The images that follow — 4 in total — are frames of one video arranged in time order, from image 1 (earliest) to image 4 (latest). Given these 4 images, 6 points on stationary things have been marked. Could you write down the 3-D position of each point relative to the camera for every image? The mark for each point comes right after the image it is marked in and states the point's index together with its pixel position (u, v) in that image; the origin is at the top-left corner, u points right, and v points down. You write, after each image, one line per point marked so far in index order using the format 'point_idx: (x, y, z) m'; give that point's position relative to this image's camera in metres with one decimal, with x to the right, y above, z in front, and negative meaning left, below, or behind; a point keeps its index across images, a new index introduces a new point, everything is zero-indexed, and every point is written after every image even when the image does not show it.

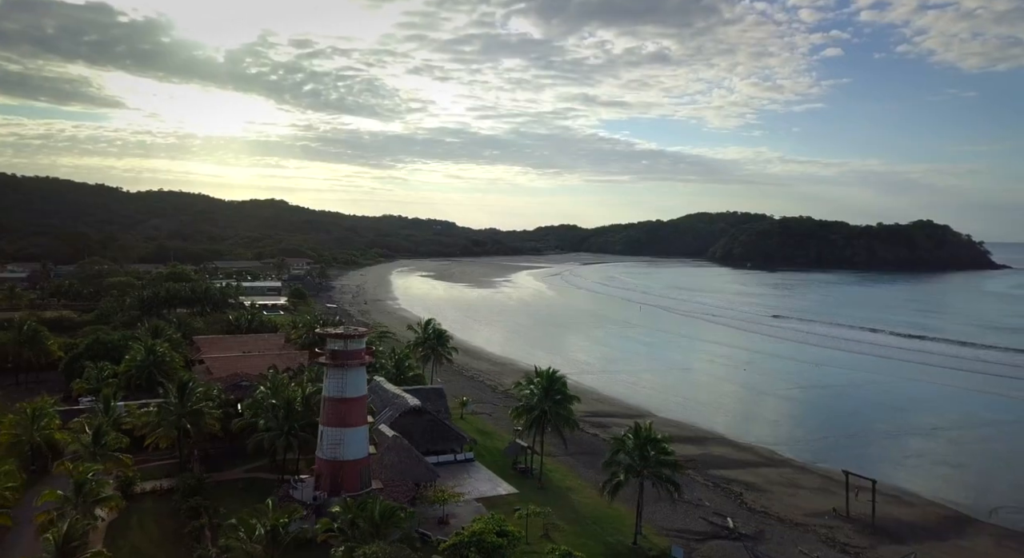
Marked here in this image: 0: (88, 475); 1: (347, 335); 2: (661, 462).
0: (-10.9, -5.1, +17.8) m
1: (-4.8, -1.6, +20.0) m
2: (+4.1, -5.1, +19.2) m
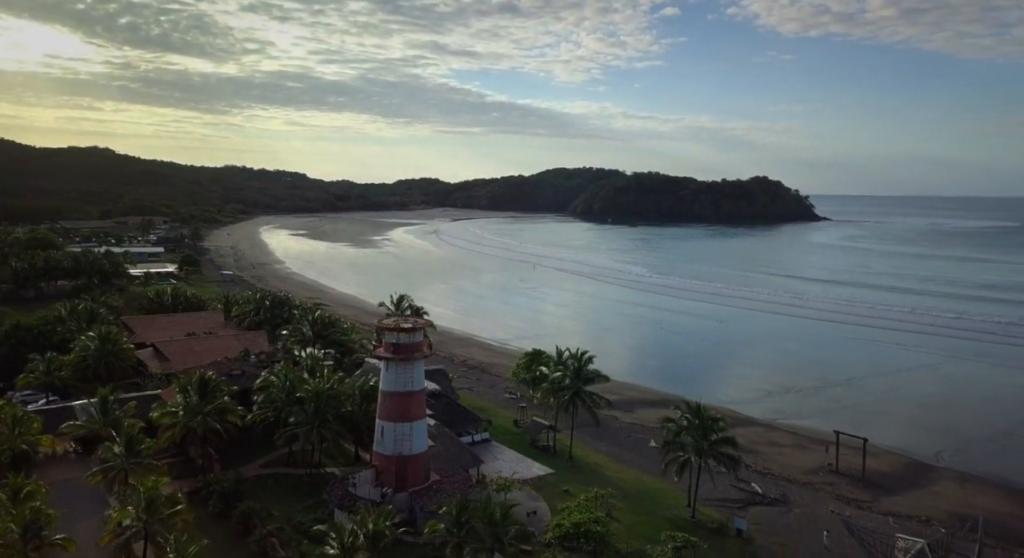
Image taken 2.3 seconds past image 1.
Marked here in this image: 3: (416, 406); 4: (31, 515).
0: (-8.5, -5.1, +16.5) m
1: (-2.9, -1.4, +19.4) m
2: (+6.0, -4.7, +20.2) m
3: (-2.7, -3.6, +19.7) m
4: (-10.4, -5.1, +15.0) m
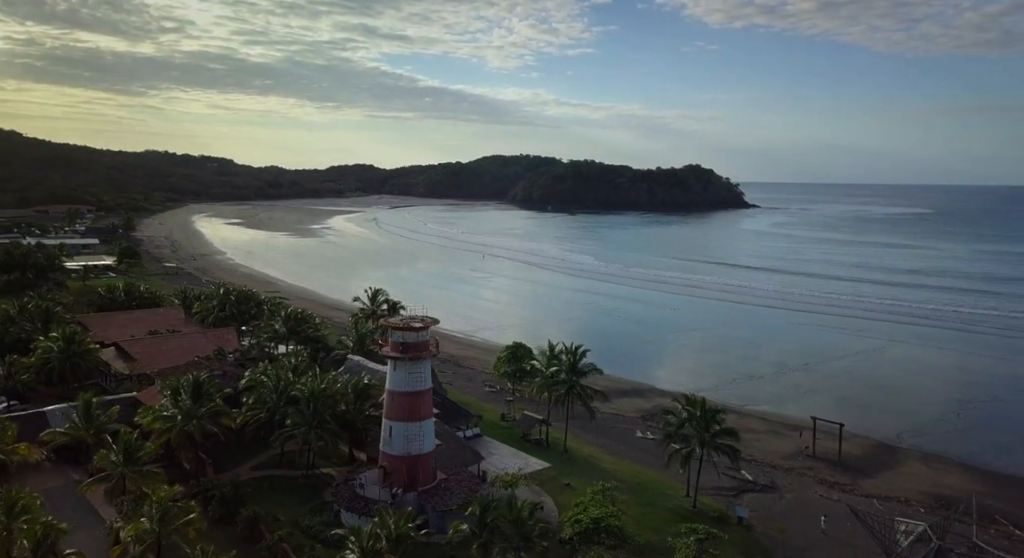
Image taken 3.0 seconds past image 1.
0: (-8.0, -5.2, +16.0) m
1: (-2.7, -1.3, +19.2) m
2: (+6.2, -4.6, +20.8) m
3: (-2.5, -3.6, +19.6) m
4: (-9.8, -5.3, +14.3) m
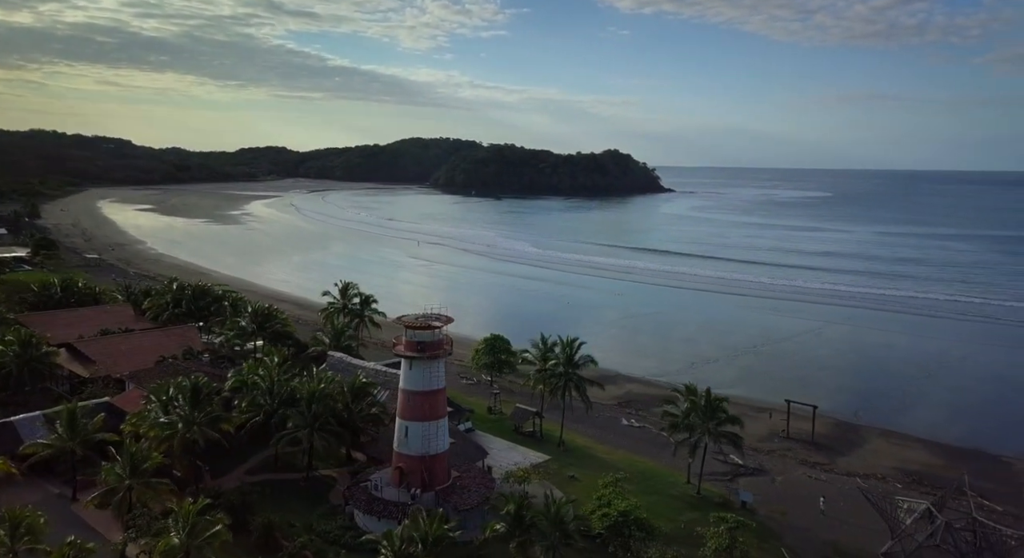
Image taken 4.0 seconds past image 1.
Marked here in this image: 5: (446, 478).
0: (-7.2, -5.3, +15.4) m
1: (-2.2, -1.3, +19.1) m
2: (+6.5, -4.4, +21.5) m
3: (-2.0, -3.6, +19.5) m
4: (-8.7, -5.4, +13.6) m
5: (-1.9, -5.8, +19.9) m
